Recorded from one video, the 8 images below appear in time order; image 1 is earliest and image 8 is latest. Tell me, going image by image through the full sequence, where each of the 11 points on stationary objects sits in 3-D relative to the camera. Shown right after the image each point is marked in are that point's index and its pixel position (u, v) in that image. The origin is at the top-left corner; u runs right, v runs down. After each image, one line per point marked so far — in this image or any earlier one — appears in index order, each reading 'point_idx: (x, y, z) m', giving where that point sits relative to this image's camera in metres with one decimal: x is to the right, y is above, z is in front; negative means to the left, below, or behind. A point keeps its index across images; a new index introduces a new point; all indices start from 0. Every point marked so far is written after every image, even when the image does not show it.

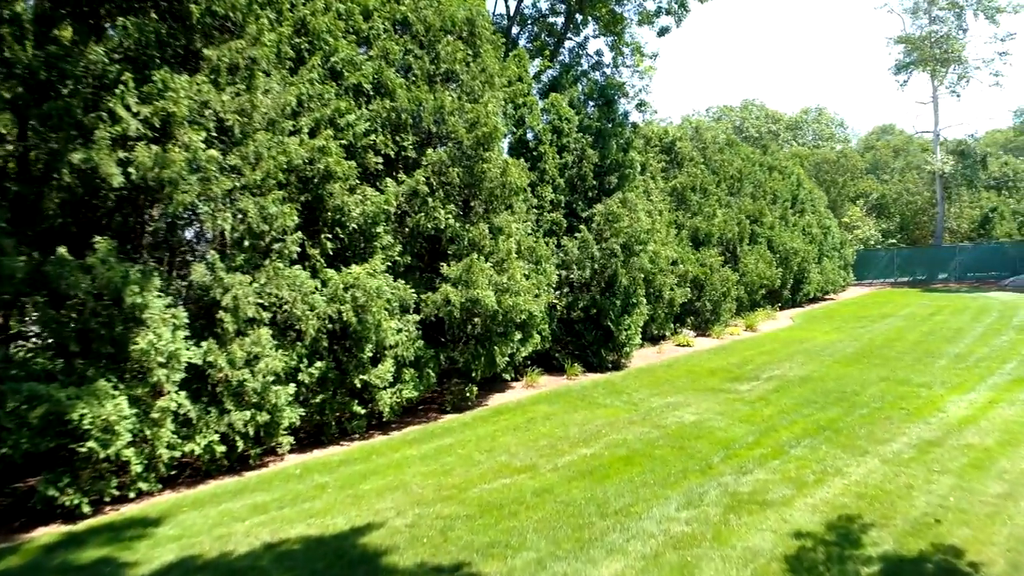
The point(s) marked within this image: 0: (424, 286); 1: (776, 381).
0: (-1.2, 0.0, +10.4) m
1: (+4.1, -1.4, +11.9) m
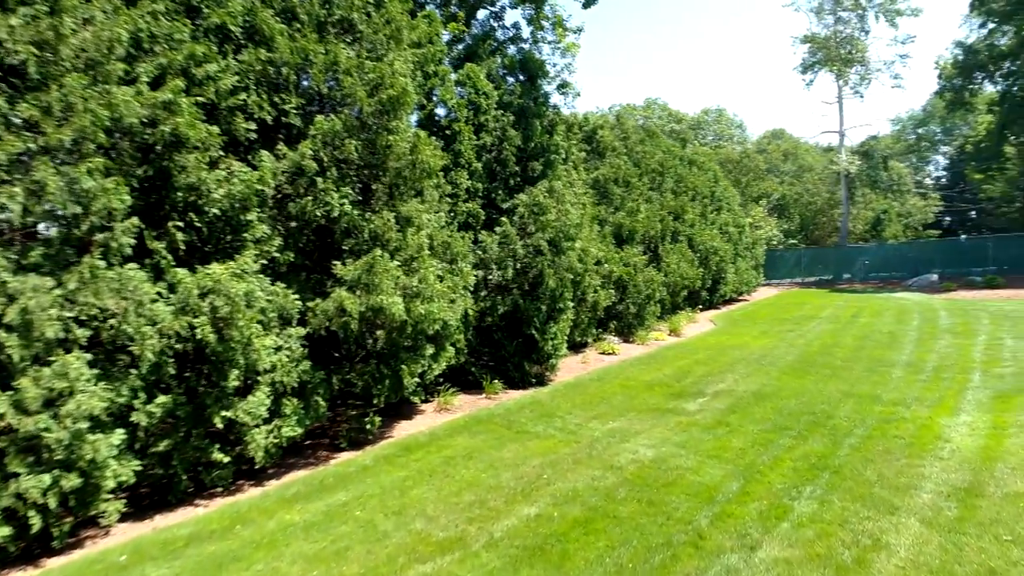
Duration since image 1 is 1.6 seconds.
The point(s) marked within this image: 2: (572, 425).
0: (-2.1, 0.0, +8.2) m
1: (+2.9, -1.5, +10.4) m
2: (+0.7, -1.6, +9.3) m
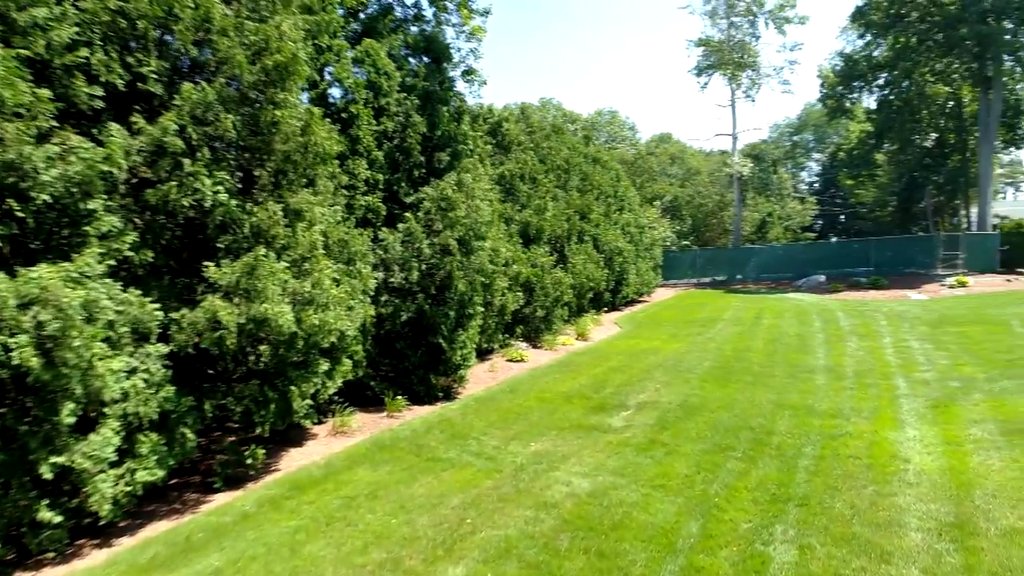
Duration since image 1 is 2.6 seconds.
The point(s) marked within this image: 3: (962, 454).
0: (-2.9, -0.1, +6.7) m
1: (+1.8, -1.5, +9.6) m
2: (-0.2, -1.7, +8.2) m
3: (+3.9, -1.4, +6.7) m
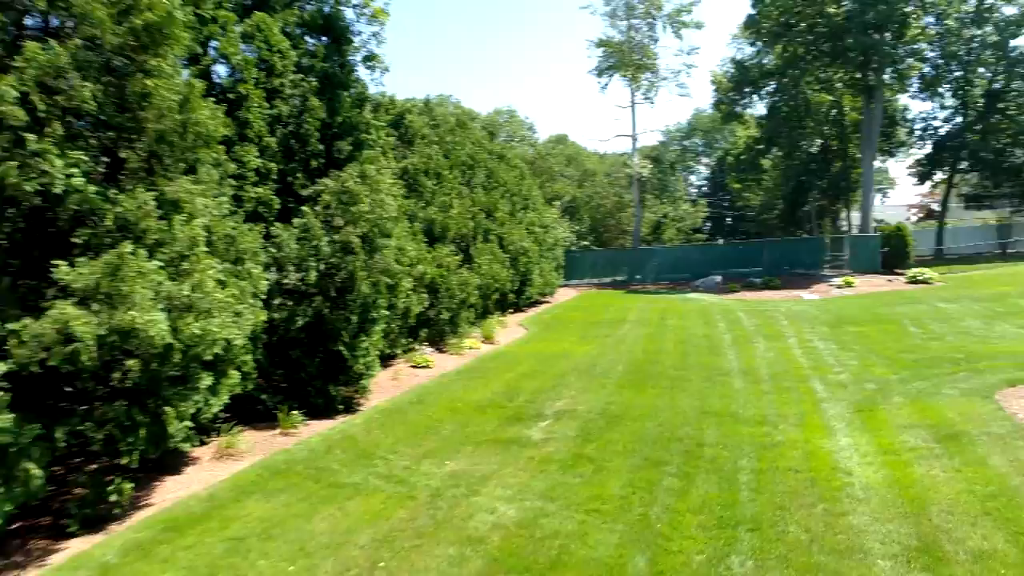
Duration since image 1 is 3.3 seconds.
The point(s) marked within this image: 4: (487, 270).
0: (-3.5, -0.1, +5.5) m
1: (+0.7, -1.6, +9.0) m
2: (-1.1, -1.7, +7.3) m
3: (+3.2, -1.4, +6.4) m
4: (-0.6, +0.4, +17.8) m
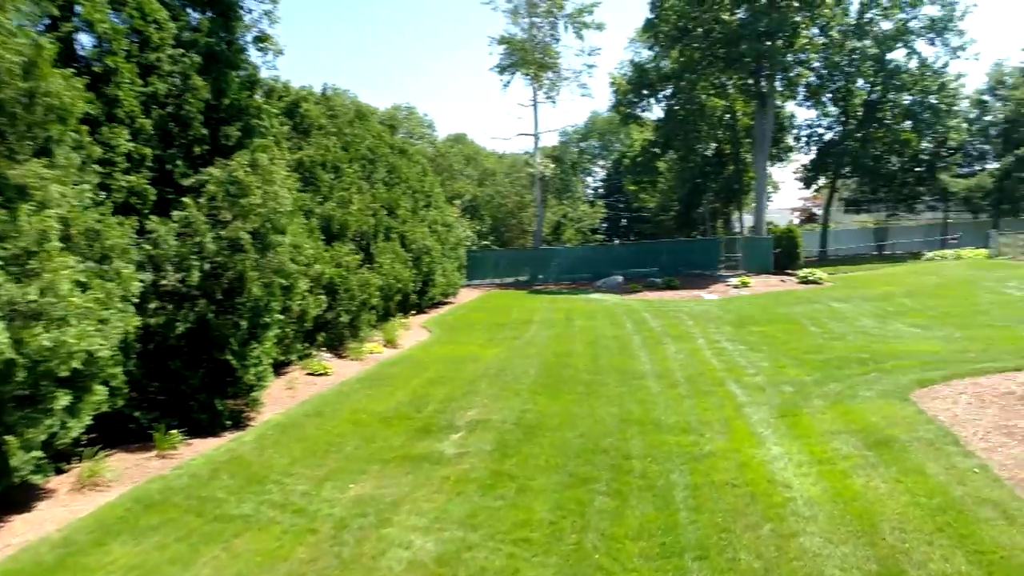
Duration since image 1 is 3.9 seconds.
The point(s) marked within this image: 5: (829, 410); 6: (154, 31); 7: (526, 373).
0: (-3.9, -0.1, +4.3) m
1: (-0.2, -1.6, +8.3) m
2: (-1.8, -1.7, +6.5) m
3: (+2.6, -1.5, +6.1) m
4: (-2.7, +0.4, +16.9) m
5: (+3.4, -1.3, +8.2) m
6: (-3.8, +2.8, +8.3) m
7: (+0.2, -1.3, +12.0) m
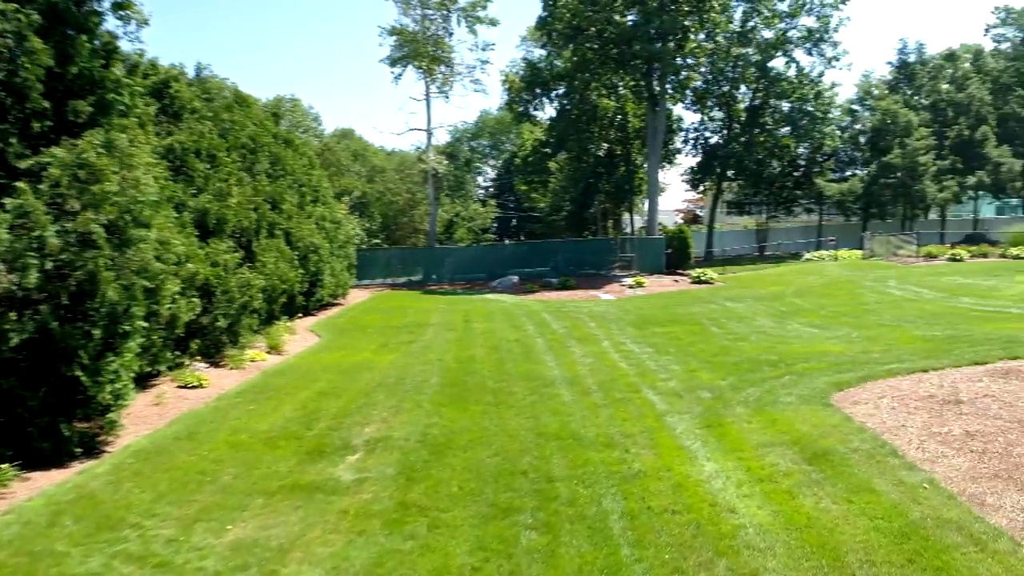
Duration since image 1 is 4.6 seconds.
0: (-4.2, -0.2, +2.9) m
1: (-1.1, -1.6, +7.4) m
2: (-2.4, -1.8, +5.3) m
3: (+2.0, -1.5, +5.6) m
4: (-4.8, +0.4, +15.5) m
5: (+2.4, -1.3, +7.8) m
6: (-4.7, +2.7, +6.9) m
7: (-1.2, -1.3, +11.1) m
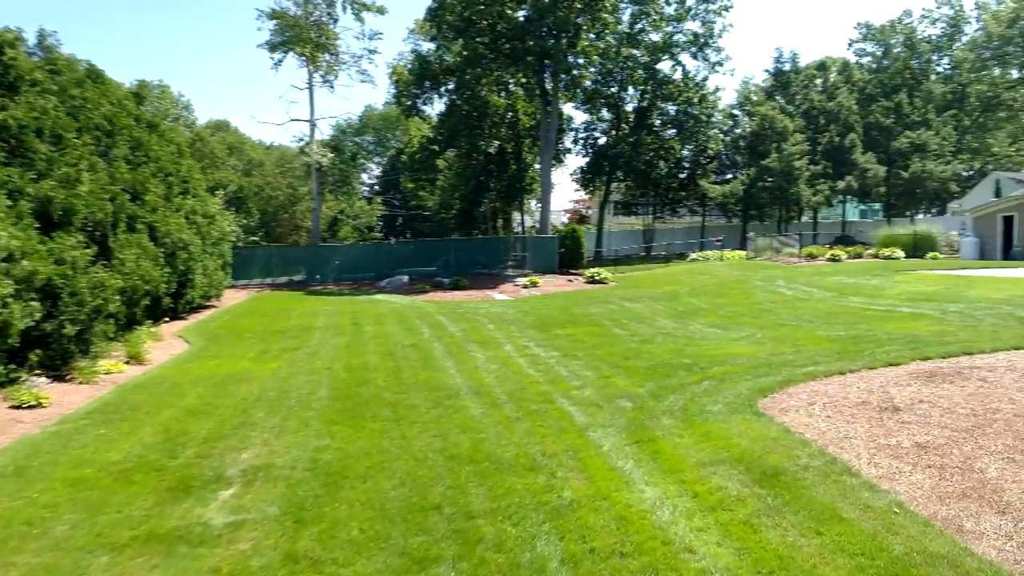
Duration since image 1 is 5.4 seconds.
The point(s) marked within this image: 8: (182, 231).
0: (-4.3, -0.2, +1.3) m
1: (-1.9, -1.6, +6.2) m
2: (-2.8, -1.8, +3.9) m
3: (+1.5, -1.5, +4.8) m
4: (-6.7, +0.3, +13.7) m
5: (+1.6, -1.3, +7.1) m
6: (-5.4, +2.7, +5.2) m
7: (-2.5, -1.4, +9.8) m
8: (-7.5, +1.3, +17.6) m
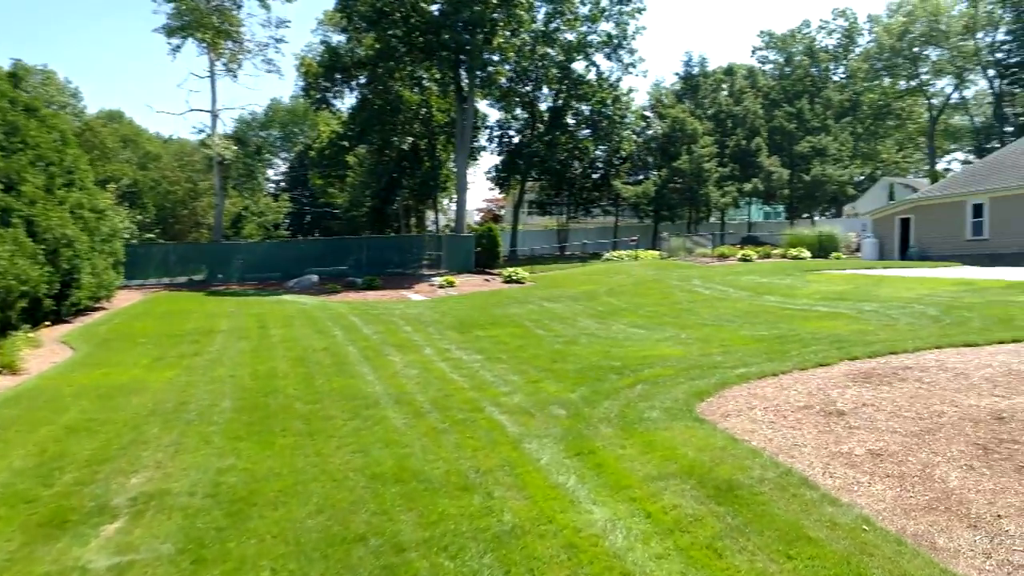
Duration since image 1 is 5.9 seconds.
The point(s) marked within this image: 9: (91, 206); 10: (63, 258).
0: (-4.2, -0.2, +0.2) m
1: (-2.3, -1.6, +5.4) m
2: (-3.1, -1.8, +3.0) m
3: (+1.1, -1.5, +4.4) m
4: (-8.0, +0.3, +12.3) m
5: (+1.0, -1.3, +6.7) m
6: (-5.7, +2.7, +3.9) m
7: (-3.4, -1.4, +8.9) m
8: (-9.2, +1.3, +16.1) m
9: (-10.6, +2.1, +19.5) m
10: (-9.3, +0.6, +16.2) m
